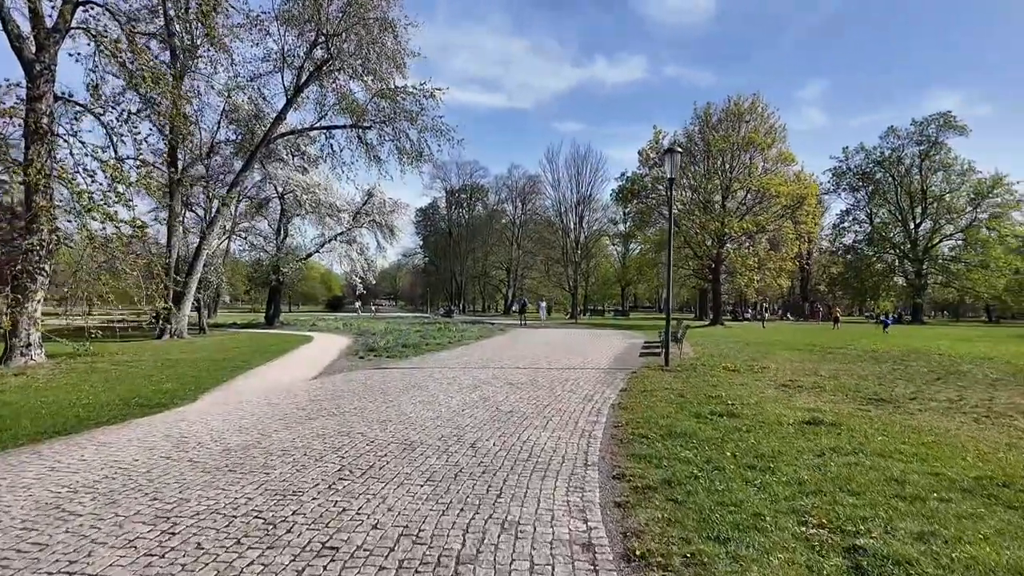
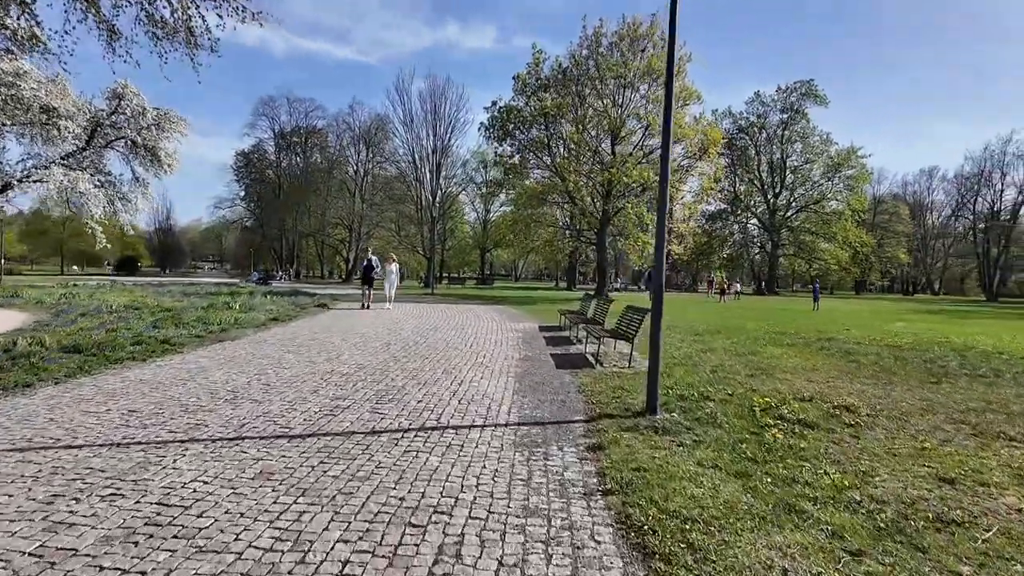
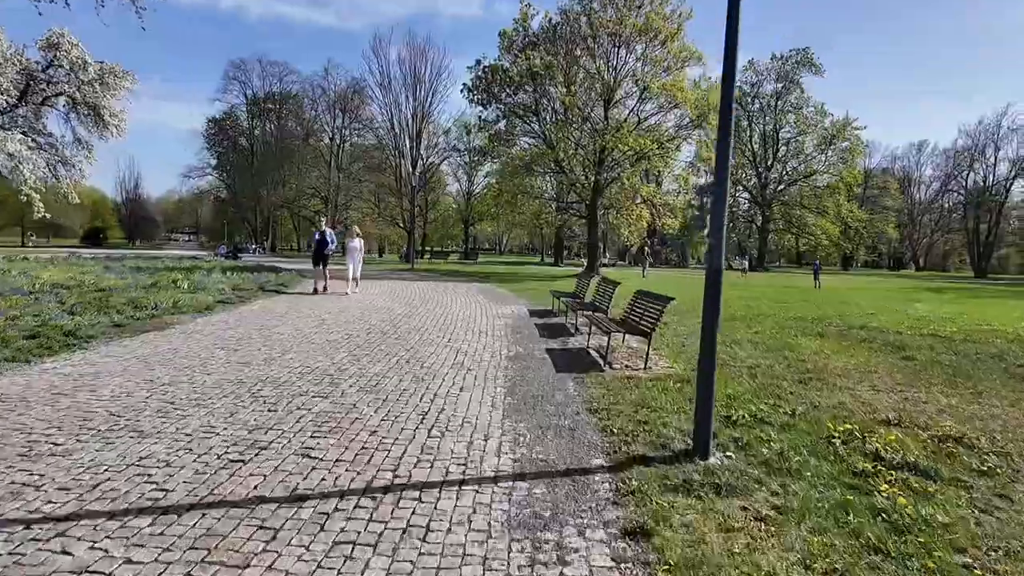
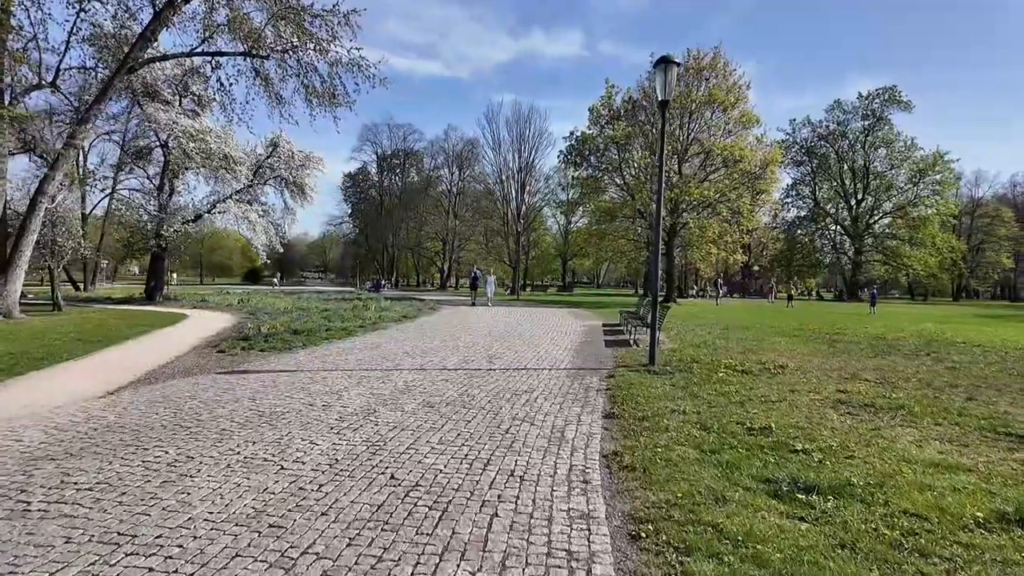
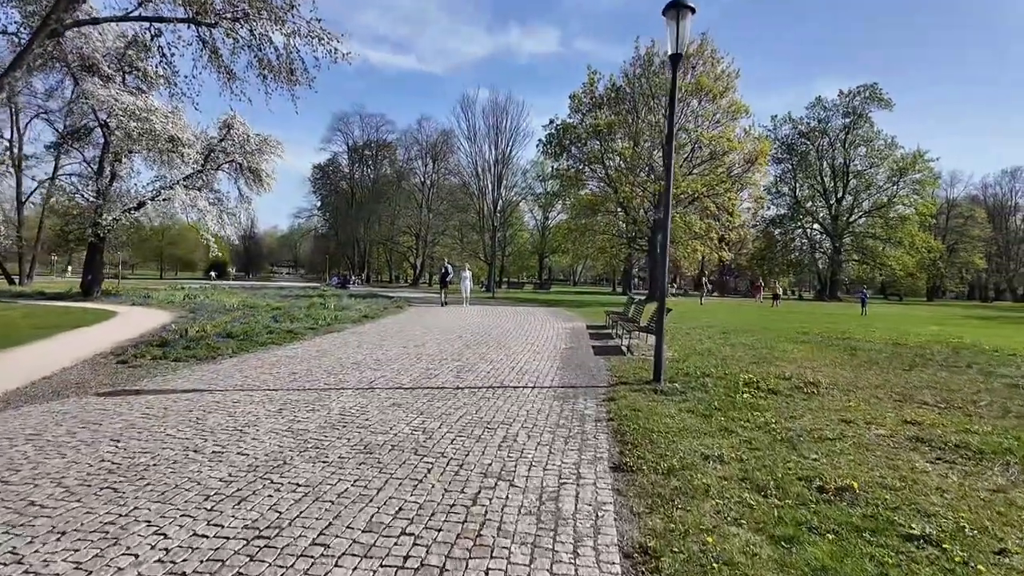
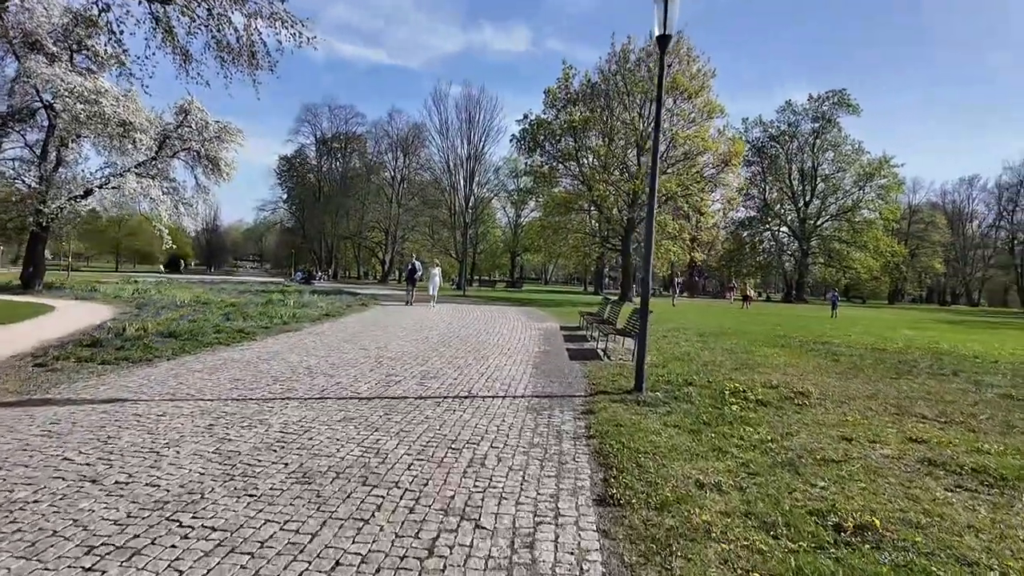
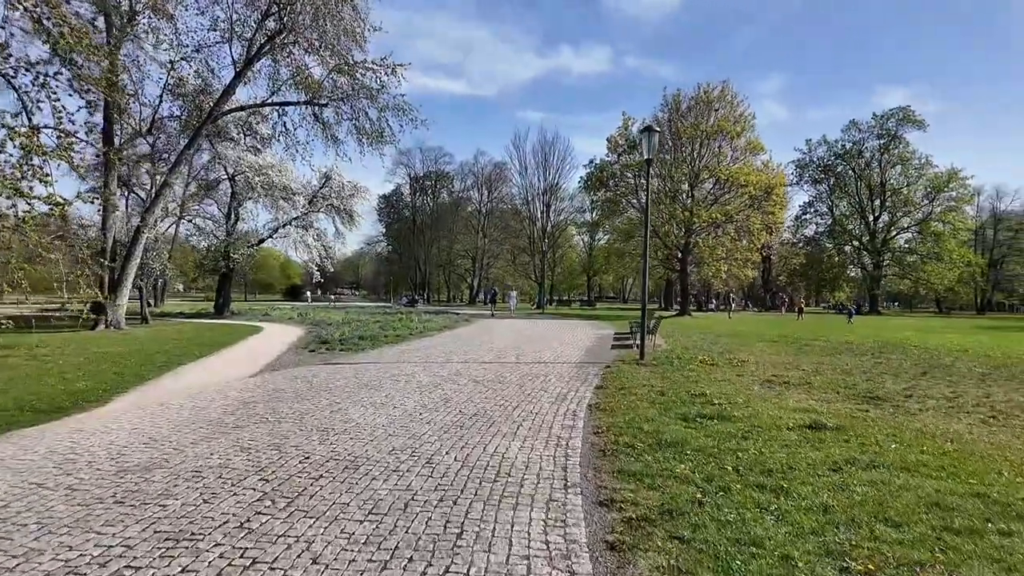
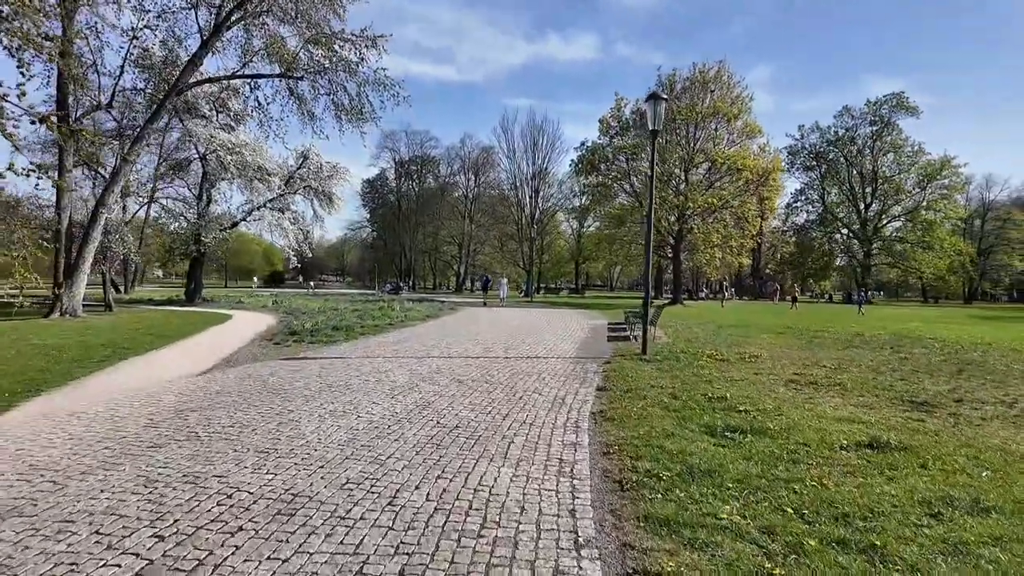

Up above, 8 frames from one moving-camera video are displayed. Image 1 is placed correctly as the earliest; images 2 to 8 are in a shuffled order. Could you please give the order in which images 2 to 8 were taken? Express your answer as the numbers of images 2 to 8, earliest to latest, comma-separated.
7, 8, 4, 5, 6, 2, 3
